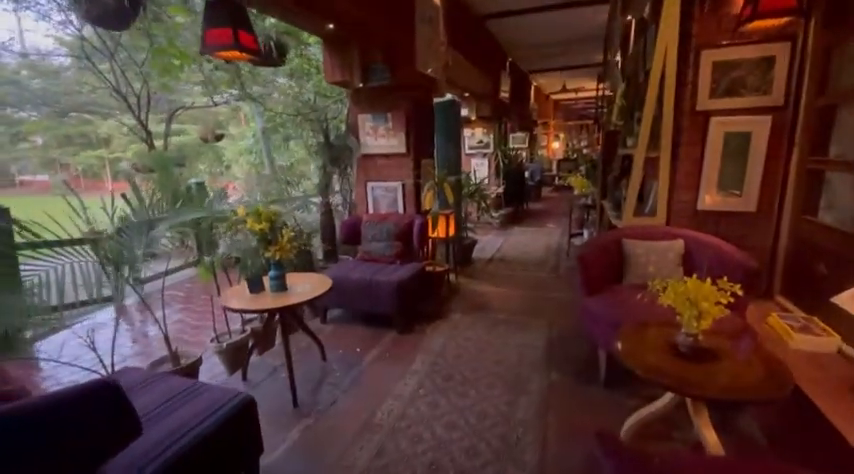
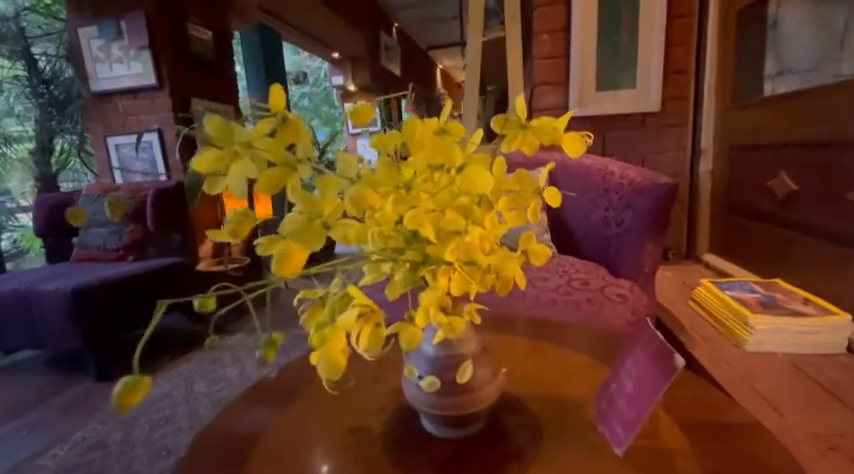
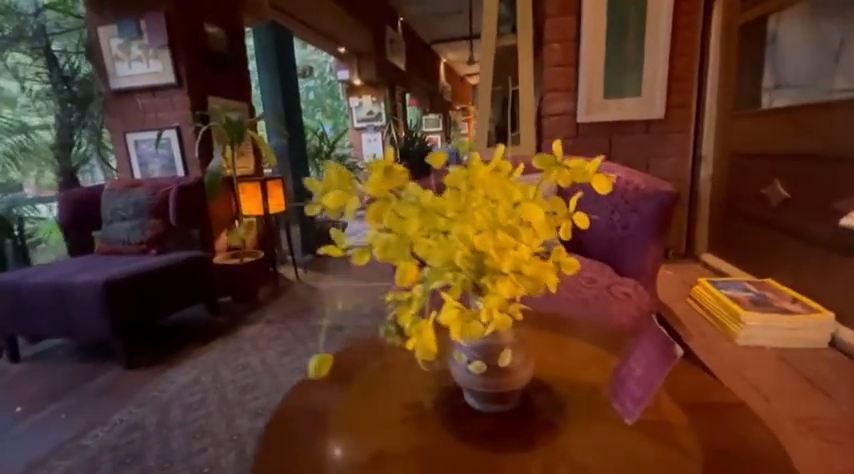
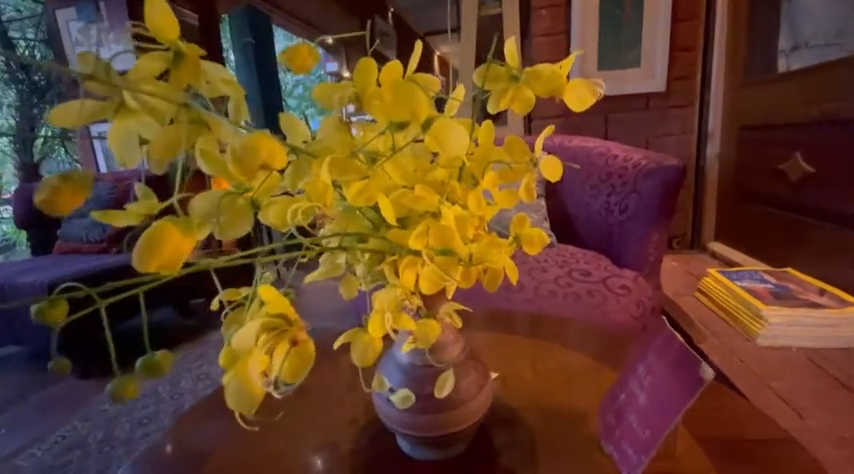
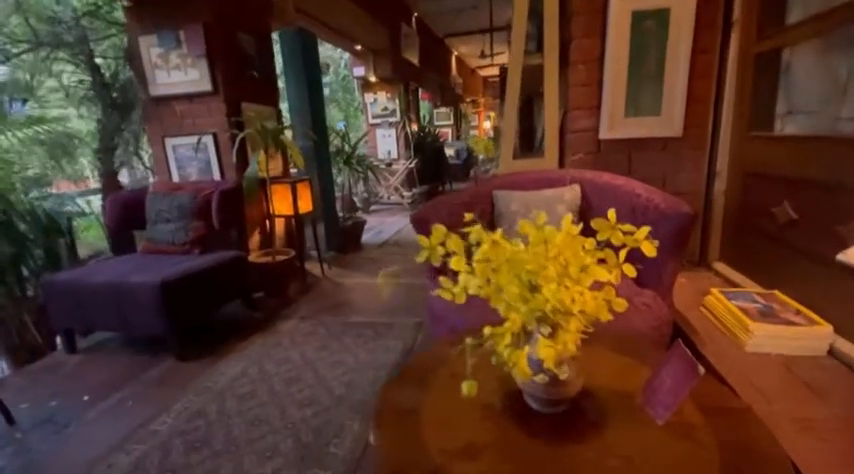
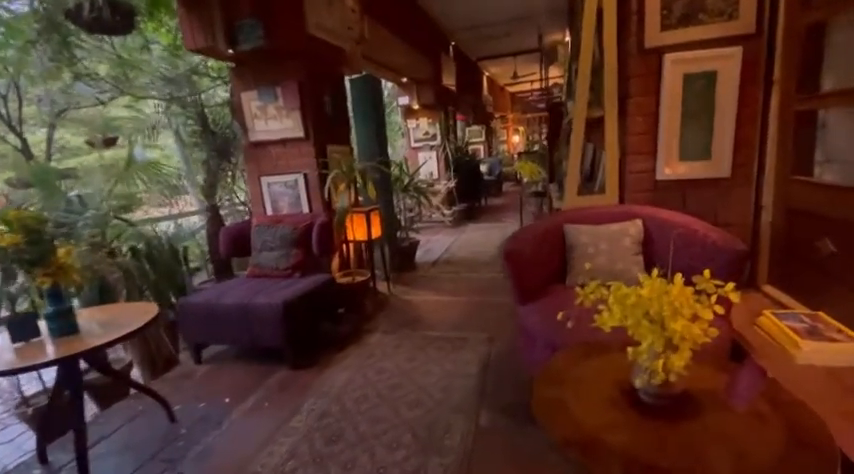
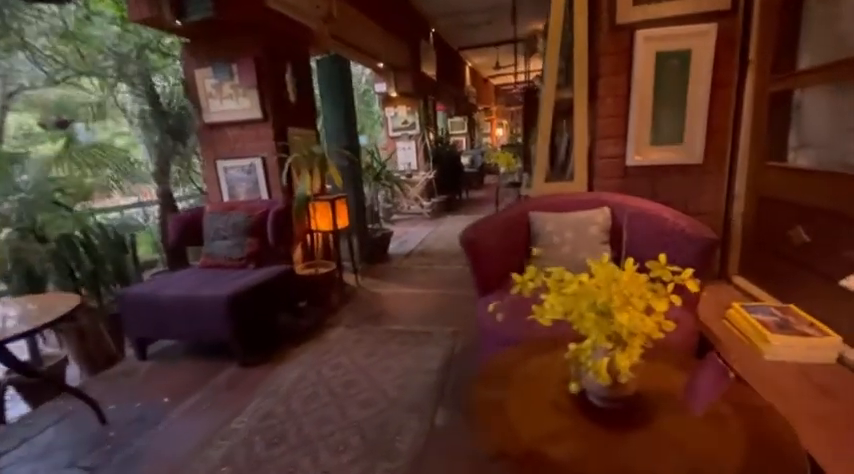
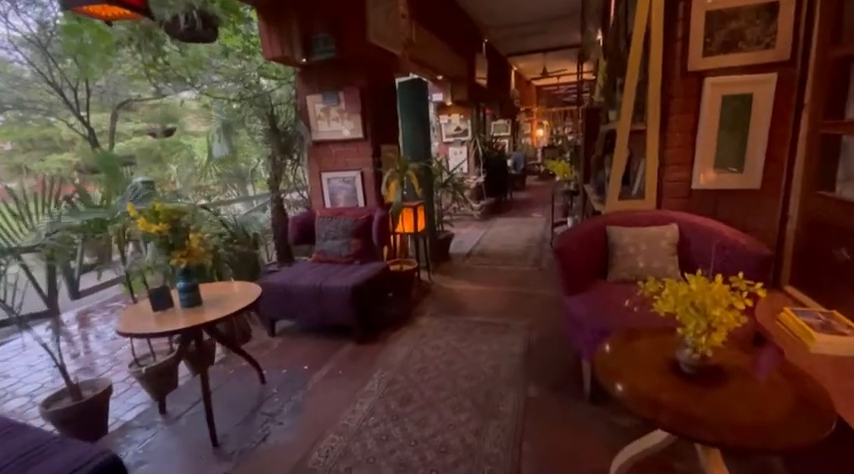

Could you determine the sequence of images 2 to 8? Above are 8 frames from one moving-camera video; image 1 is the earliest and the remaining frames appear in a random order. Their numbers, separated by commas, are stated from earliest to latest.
8, 6, 7, 5, 3, 2, 4
